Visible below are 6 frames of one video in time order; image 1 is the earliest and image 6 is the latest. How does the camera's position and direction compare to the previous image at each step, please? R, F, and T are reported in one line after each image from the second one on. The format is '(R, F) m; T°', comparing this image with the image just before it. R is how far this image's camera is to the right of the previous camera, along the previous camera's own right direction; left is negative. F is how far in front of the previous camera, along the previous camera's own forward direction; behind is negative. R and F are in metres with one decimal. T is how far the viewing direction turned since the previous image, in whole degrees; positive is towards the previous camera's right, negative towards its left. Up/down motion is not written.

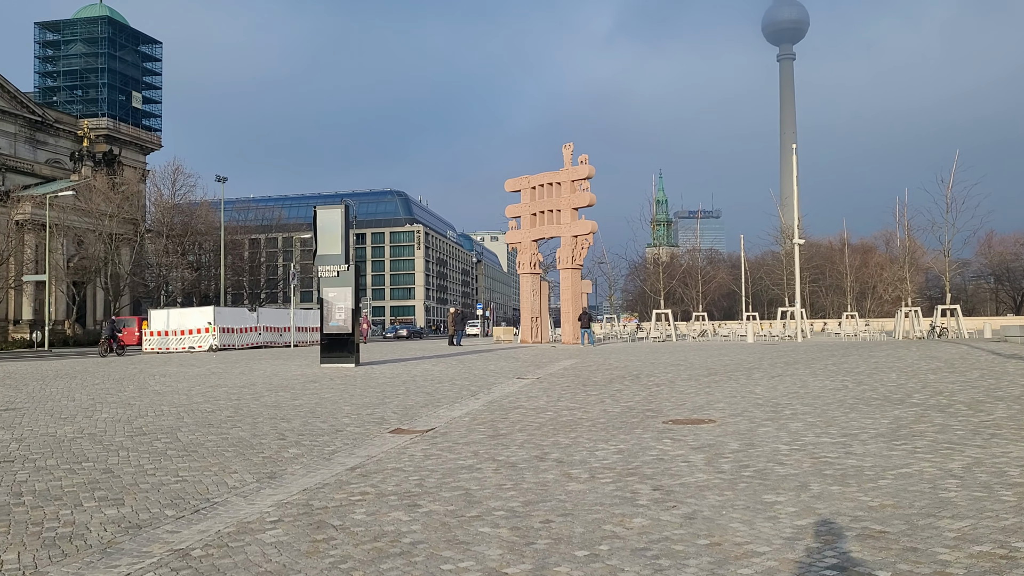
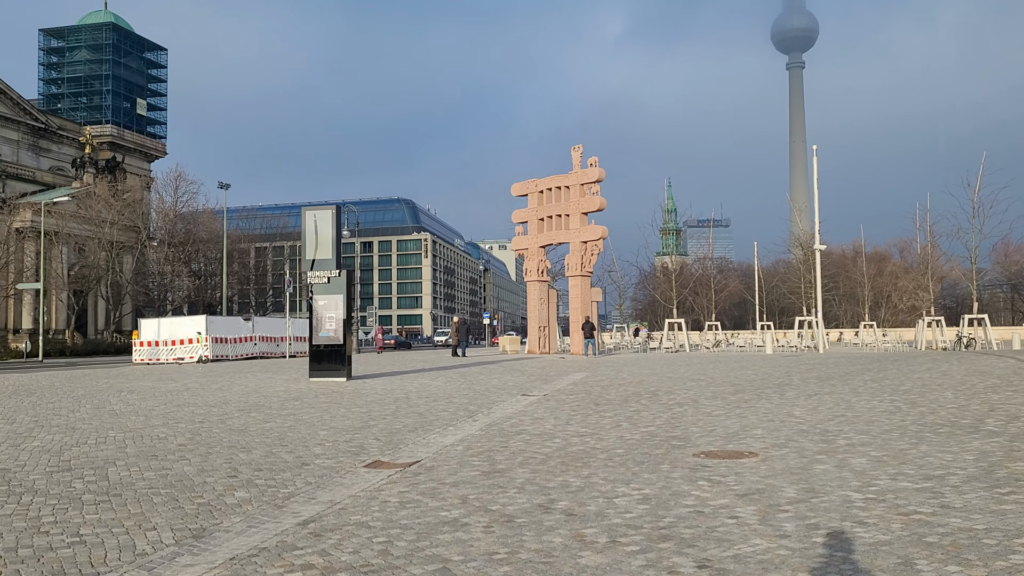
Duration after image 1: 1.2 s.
(+0.1, +1.9) m; -1°
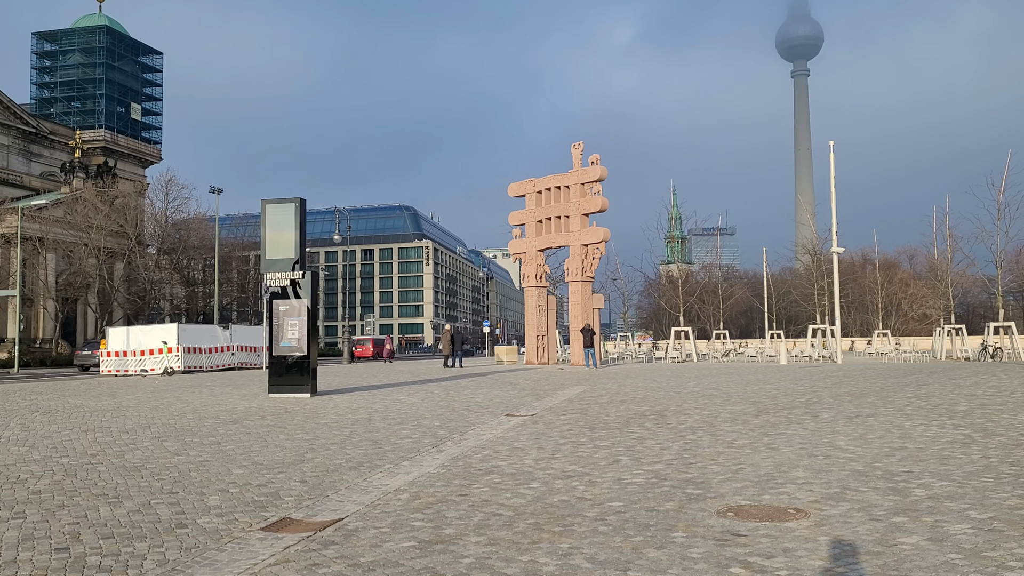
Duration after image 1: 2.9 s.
(+0.4, +2.7) m; 0°
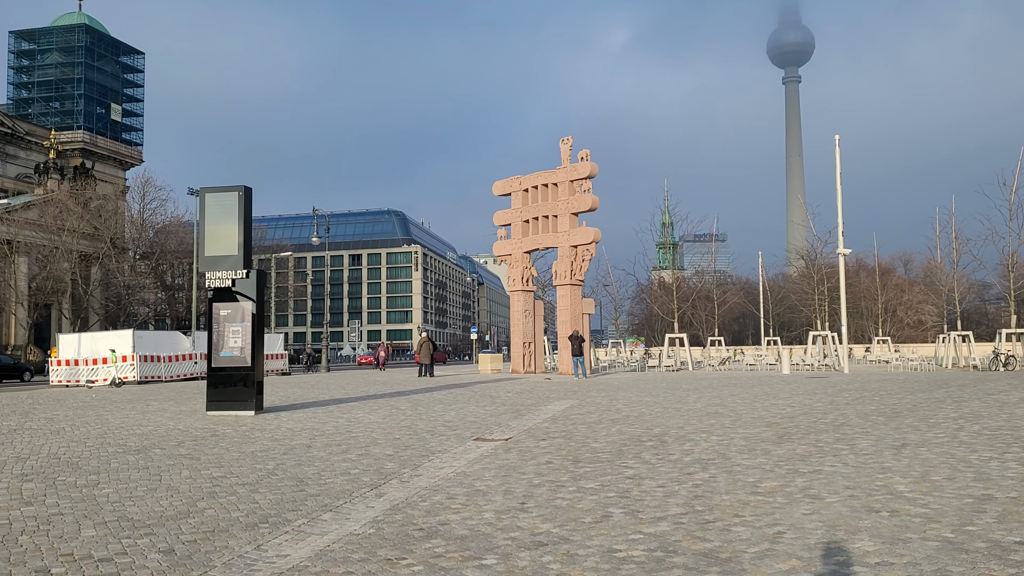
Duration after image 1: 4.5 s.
(+0.4, +2.5) m; +1°
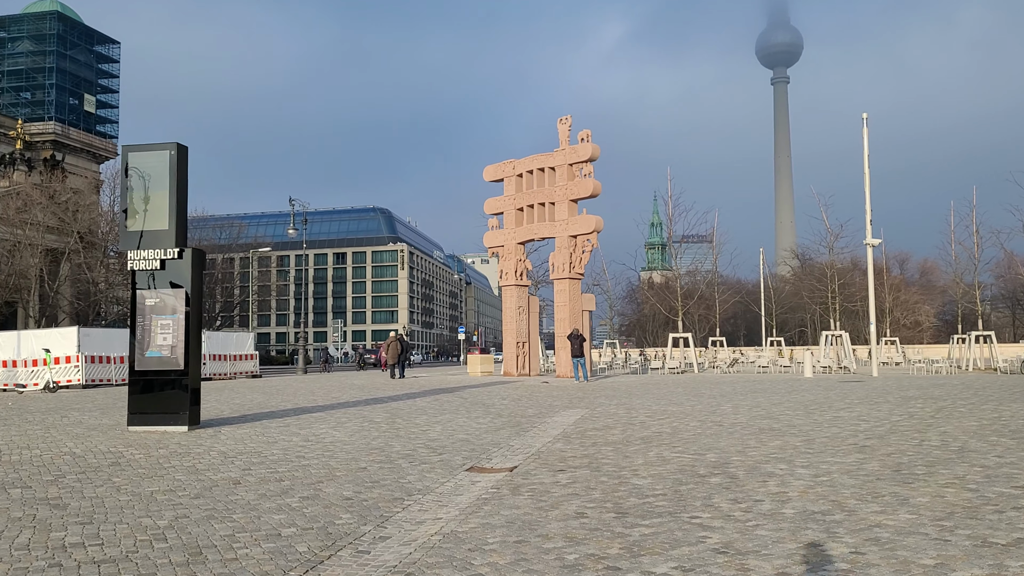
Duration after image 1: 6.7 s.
(-0.2, +3.4) m; +1°
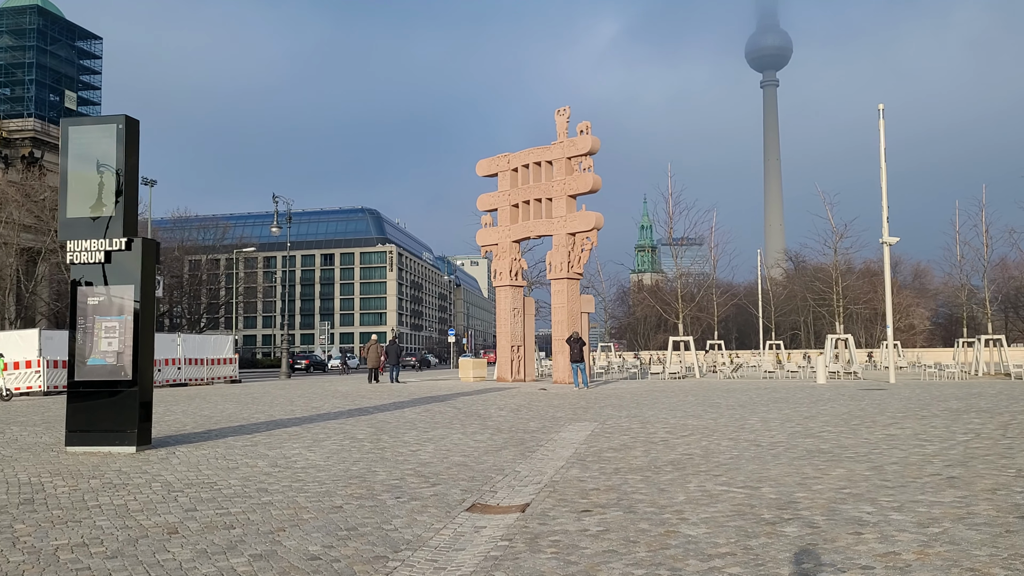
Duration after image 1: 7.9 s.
(-0.2, +1.9) m; +1°
